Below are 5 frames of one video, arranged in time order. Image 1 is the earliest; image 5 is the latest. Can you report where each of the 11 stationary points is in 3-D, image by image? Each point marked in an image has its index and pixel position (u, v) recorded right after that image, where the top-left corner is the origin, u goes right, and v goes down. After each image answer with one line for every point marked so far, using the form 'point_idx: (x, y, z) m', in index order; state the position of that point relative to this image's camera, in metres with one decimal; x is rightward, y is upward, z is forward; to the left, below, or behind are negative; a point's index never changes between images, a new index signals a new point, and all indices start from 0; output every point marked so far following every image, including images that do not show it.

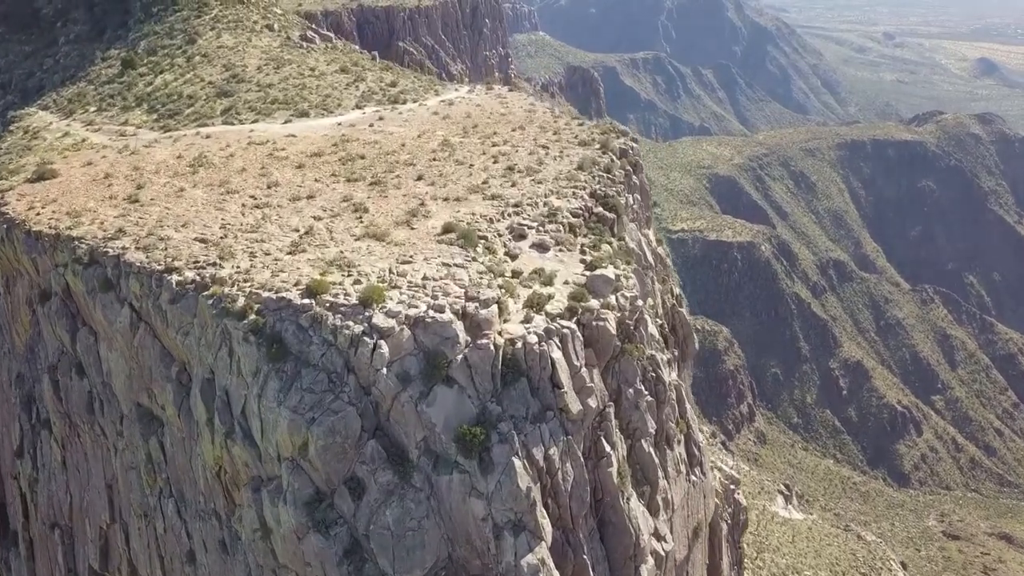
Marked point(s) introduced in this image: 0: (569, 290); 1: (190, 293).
0: (+1.2, -0.1, +19.7) m
1: (-6.2, -0.1, +18.3) m
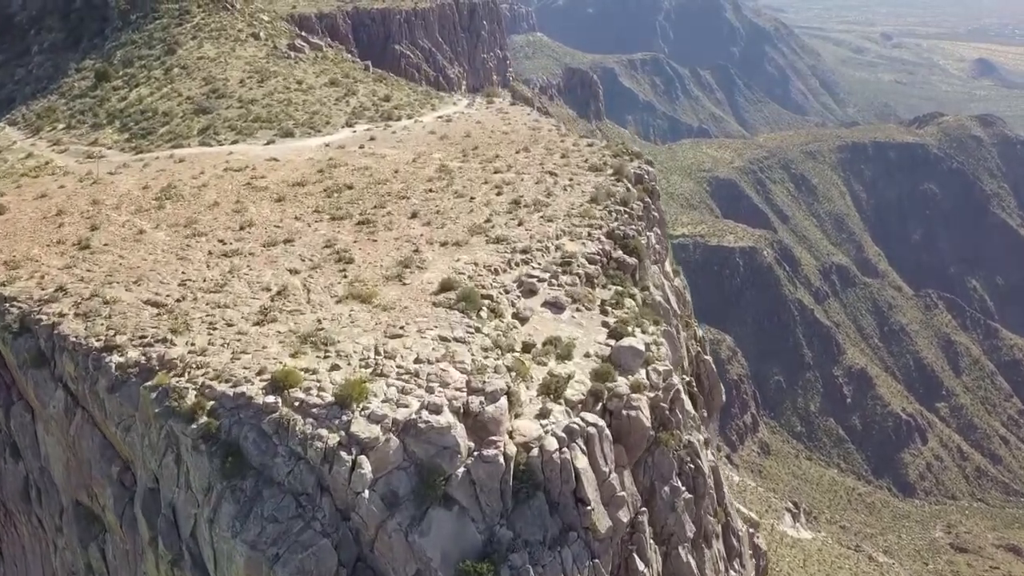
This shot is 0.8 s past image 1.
0: (+1.4, -1.4, +16.5) m
1: (-6.0, -1.4, +15.1) m
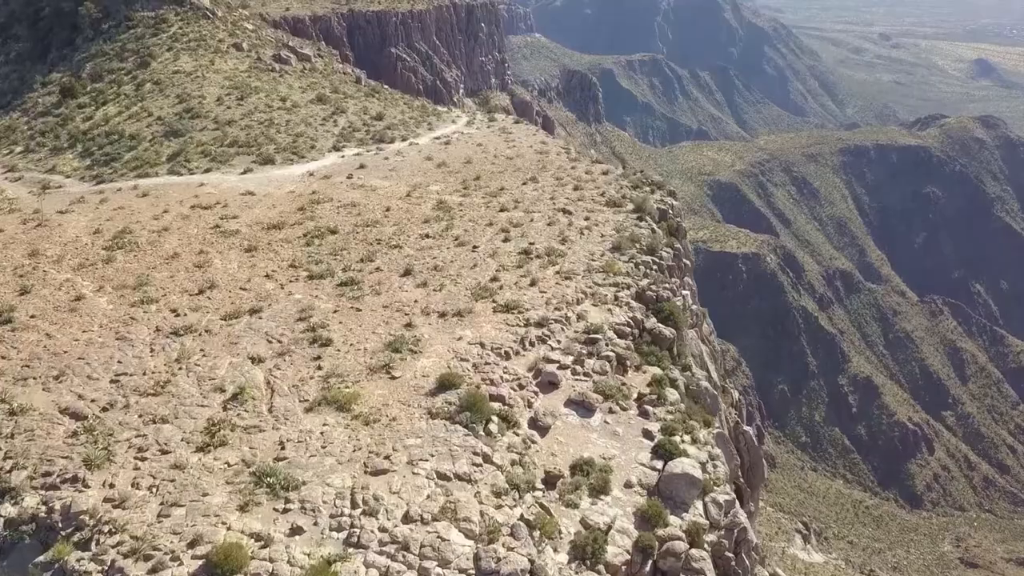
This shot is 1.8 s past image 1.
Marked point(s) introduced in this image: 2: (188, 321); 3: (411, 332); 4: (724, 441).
0: (+1.7, -2.9, +12.7) m
1: (-5.8, -3.0, +11.2) m
2: (-6.1, -0.6, +18.0) m
3: (-1.9, -0.8, +17.5) m
4: (+3.8, -2.7, +16.8) m
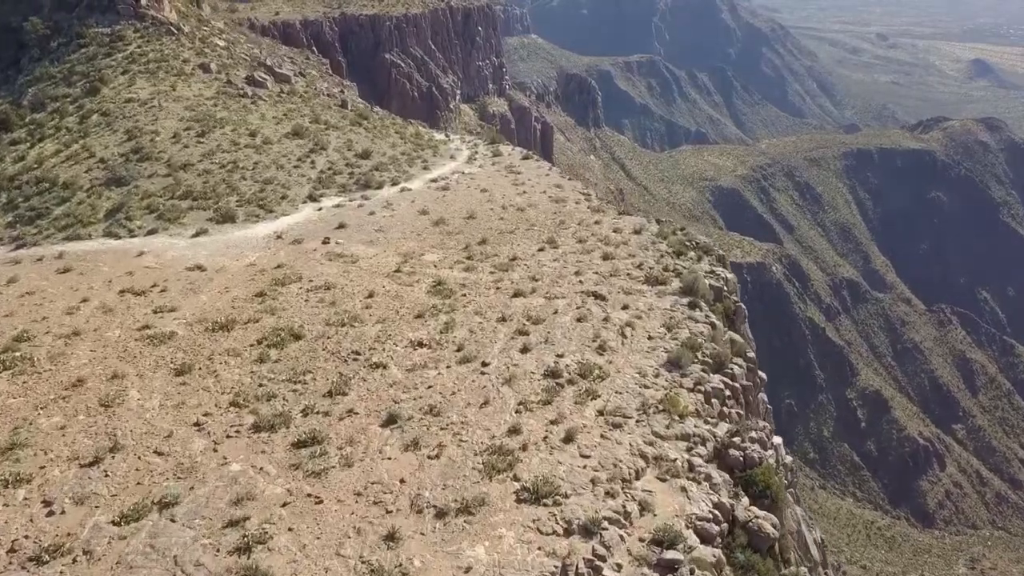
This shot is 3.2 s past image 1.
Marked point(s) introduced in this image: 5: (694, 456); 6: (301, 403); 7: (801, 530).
0: (+2.1, -5.3, +6.8) m
1: (-5.3, -5.4, +5.3) m
2: (-5.7, -3.0, +12.1) m
3: (-1.4, -3.2, +11.6) m
4: (+4.2, -5.1, +11.0) m
5: (+2.7, -2.5, +14.2) m
6: (-3.5, -1.8, +15.7) m
7: (+4.8, -4.0, +15.7) m
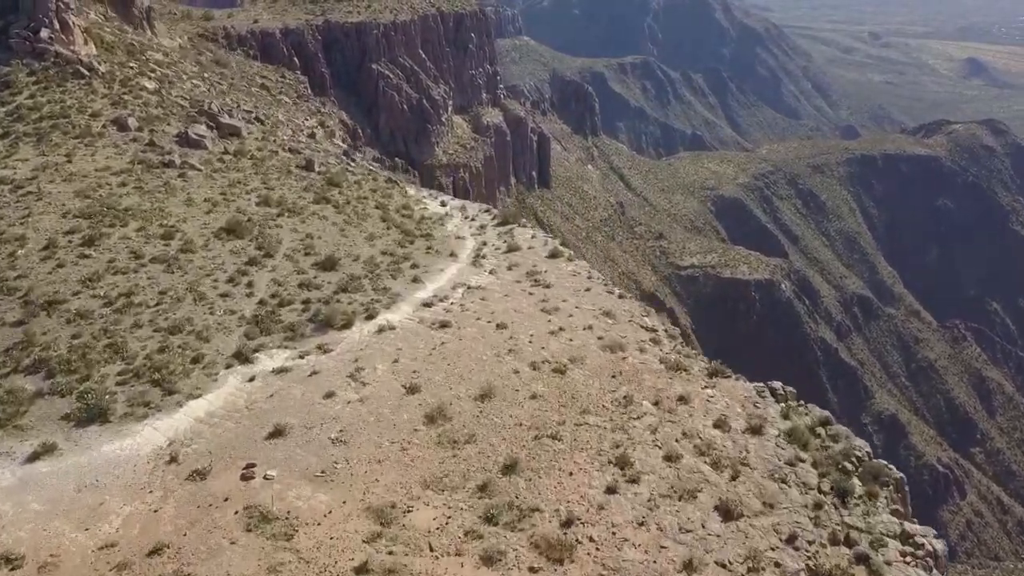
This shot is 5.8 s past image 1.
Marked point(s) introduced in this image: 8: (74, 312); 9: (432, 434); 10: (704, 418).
0: (+3.1, -9.5, -3.4) m
1: (-4.3, -9.6, -5.0) m
2: (-4.8, -7.3, +1.8) m
3: (-0.5, -7.4, +1.3) m
4: (+5.1, -9.3, +0.8) m
5: (+3.6, -6.7, +4.0) m
6: (-2.7, -6.0, +5.4) m
7: (+5.7, -8.2, +5.5) m
8: (-9.2, -0.6, +19.8) m
9: (-1.4, -2.5, +16.5) m
10: (+3.6, -2.3, +17.5) m
